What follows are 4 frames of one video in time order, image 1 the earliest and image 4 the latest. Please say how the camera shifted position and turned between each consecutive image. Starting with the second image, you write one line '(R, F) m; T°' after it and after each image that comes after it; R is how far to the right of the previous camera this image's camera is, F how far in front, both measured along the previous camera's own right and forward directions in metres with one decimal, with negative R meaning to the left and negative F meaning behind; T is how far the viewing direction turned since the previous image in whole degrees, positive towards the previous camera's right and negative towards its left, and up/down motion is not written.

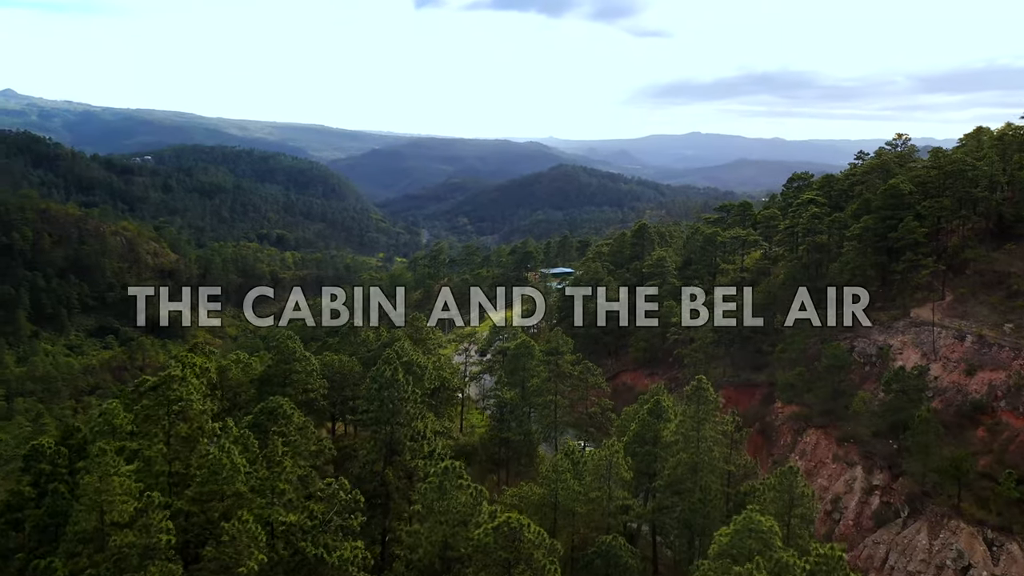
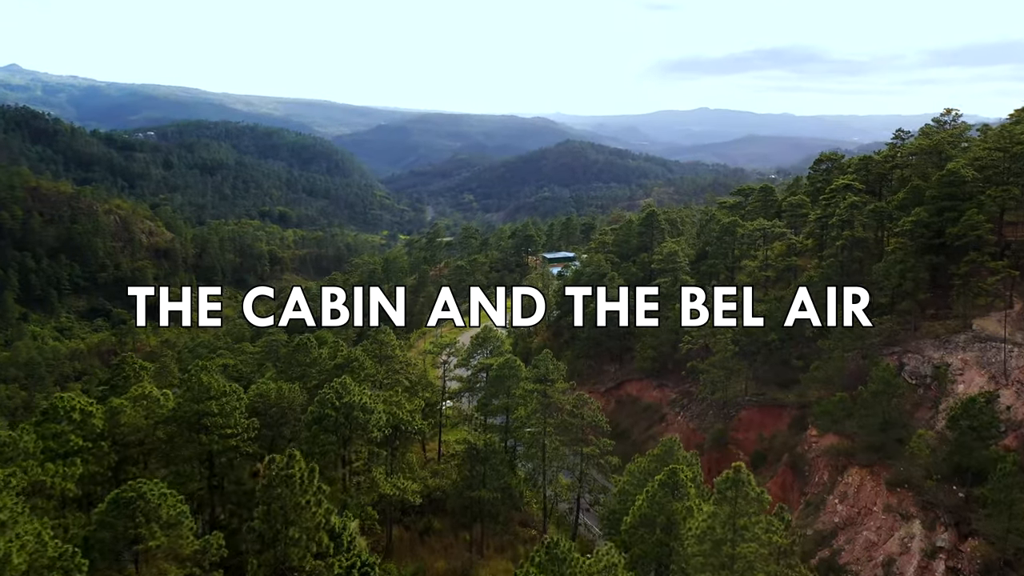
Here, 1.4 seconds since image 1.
(+0.8, +5.2) m; 0°
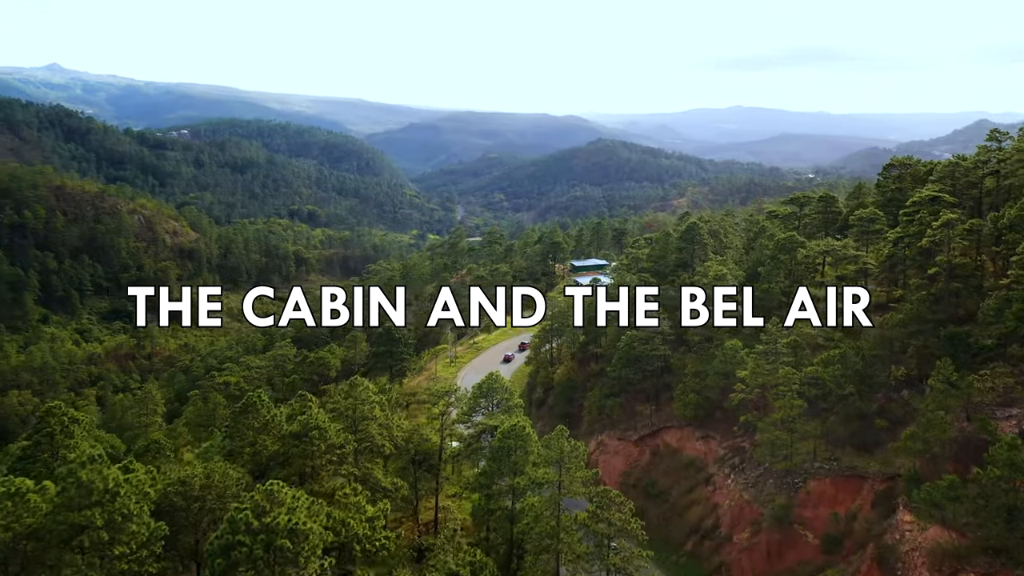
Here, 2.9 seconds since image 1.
(+0.5, +5.6) m; -2°
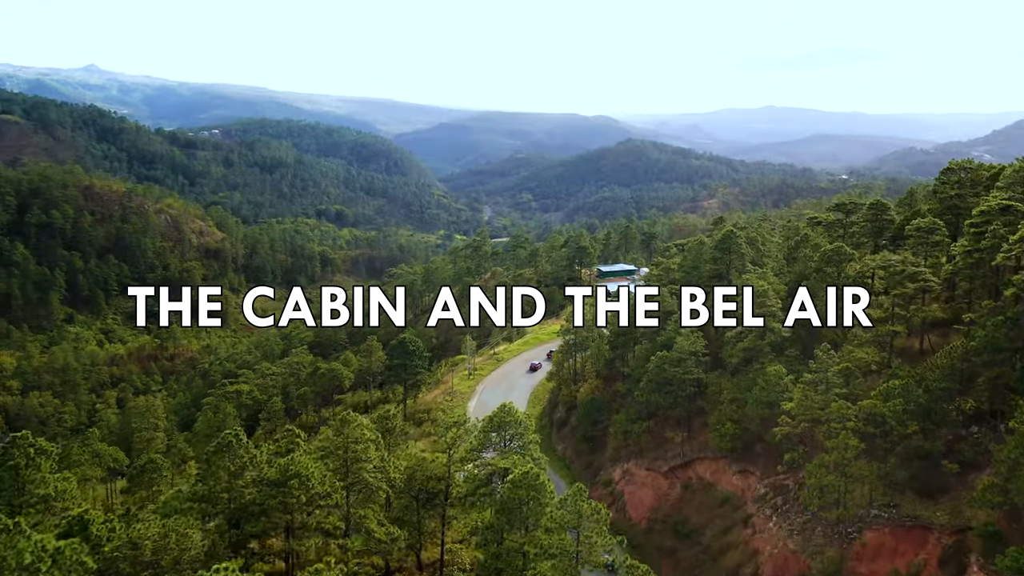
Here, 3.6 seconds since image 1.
(+0.3, +2.7) m; -2°
